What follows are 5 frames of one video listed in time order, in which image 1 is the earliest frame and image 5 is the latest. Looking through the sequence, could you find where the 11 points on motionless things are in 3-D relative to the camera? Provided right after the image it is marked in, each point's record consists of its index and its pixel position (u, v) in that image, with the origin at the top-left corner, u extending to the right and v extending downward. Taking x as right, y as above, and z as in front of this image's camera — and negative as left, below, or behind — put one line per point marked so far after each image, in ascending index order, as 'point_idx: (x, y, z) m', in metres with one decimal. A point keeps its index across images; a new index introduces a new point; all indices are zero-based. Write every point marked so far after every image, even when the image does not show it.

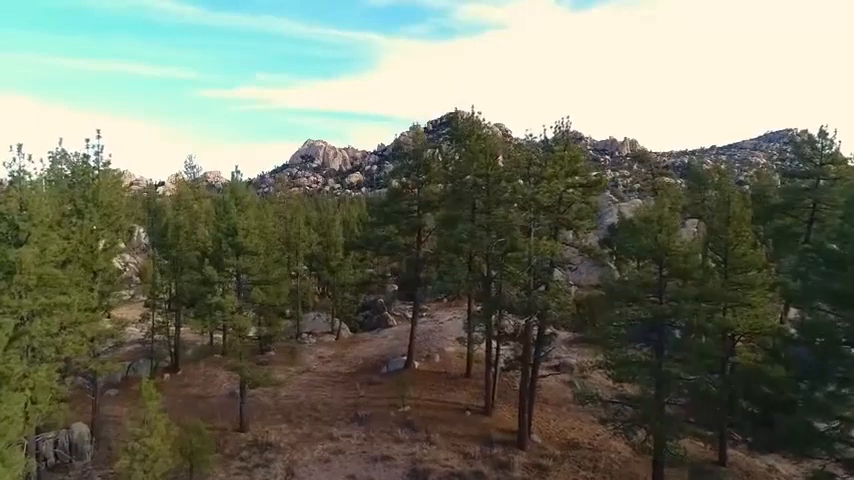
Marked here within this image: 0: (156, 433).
0: (-8.2, -5.8, +18.7) m
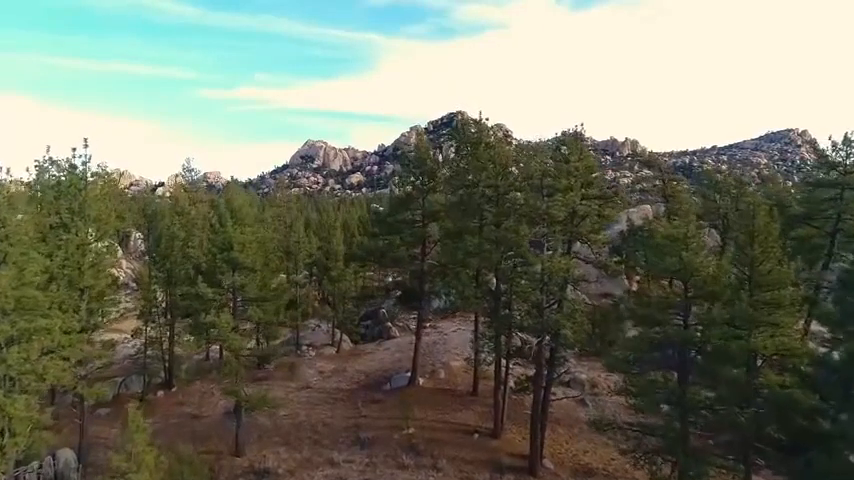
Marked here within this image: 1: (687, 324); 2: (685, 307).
0: (-7.9, -6.4, +17.3) m
1: (+8.0, -2.6, +19.0) m
2: (+8.0, -2.1, +19.1) m
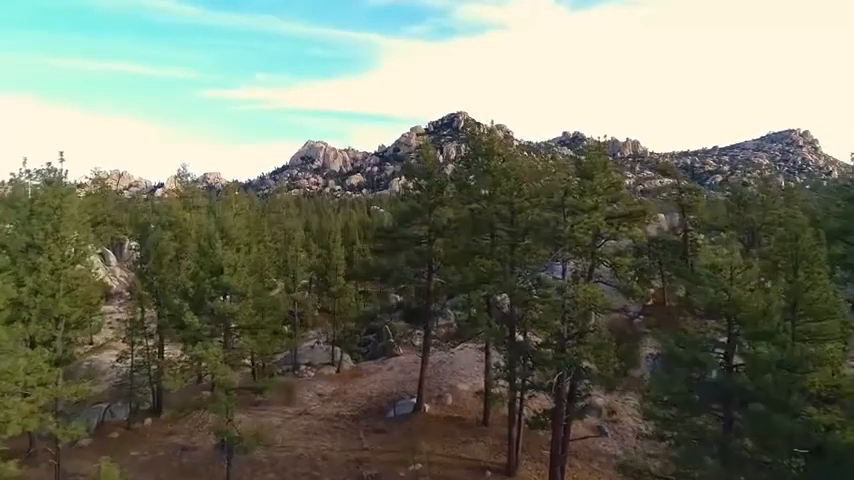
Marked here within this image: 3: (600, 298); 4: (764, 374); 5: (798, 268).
0: (-7.6, -7.2, +15.2) m
1: (+8.3, -3.4, +16.9) m
2: (+8.3, -2.9, +16.9) m
3: (+5.6, -1.9, +20.0) m
4: (+8.7, -3.5, +15.9) m
5: (+11.3, -0.9, +18.7) m
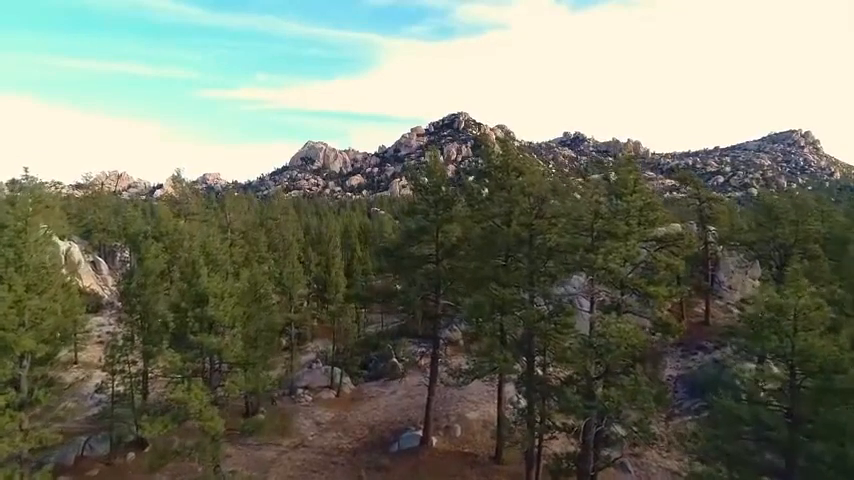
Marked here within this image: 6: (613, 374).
0: (-7.3, -8.0, +12.9) m
1: (+8.6, -4.2, +14.5) m
2: (+8.6, -3.7, +14.6) m
3: (+5.9, -2.7, +17.6) m
4: (+9.0, -4.3, +13.6) m
5: (+11.6, -1.7, +16.4) m
6: (+5.5, -4.0, +18.4) m
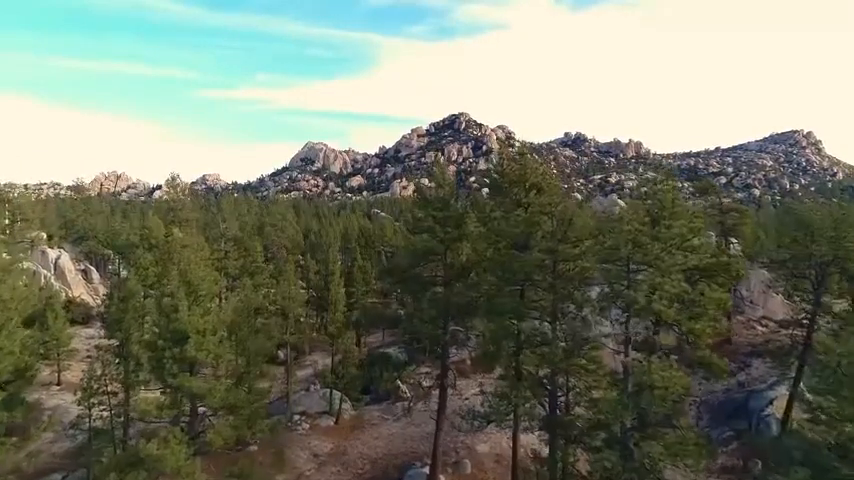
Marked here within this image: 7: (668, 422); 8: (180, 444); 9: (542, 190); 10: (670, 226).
0: (-7.0, -8.8, +10.5) m
1: (+8.9, -5.0, +12.1) m
2: (+8.9, -4.5, +12.2) m
3: (+6.2, -3.5, +15.3) m
4: (+9.3, -5.1, +11.2) m
5: (+11.9, -2.5, +14.0) m
6: (+5.8, -4.8, +16.1) m
7: (+6.3, -4.6, +16.1) m
8: (-6.6, -5.4, +16.5) m
9: (+3.6, +1.6, +19.5) m
10: (+6.2, +0.4, +15.8) m
